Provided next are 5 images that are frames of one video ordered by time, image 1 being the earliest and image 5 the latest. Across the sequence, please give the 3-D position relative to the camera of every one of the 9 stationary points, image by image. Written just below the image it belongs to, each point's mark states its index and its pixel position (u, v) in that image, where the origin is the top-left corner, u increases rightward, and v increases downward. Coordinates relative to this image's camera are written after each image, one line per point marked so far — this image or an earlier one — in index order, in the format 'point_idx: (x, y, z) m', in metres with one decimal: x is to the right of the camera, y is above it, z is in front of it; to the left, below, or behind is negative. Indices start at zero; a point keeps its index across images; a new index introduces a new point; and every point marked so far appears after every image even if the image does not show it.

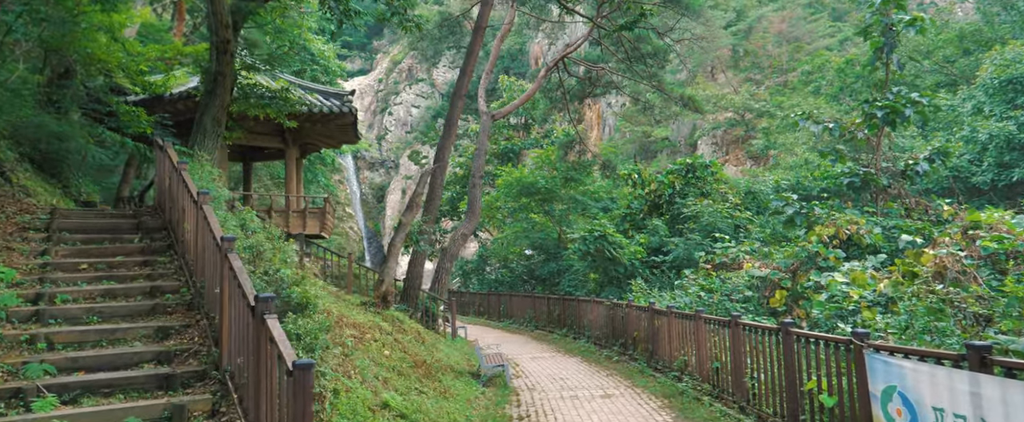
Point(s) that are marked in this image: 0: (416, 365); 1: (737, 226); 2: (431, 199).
0: (-1.1, -1.8, +7.7) m
1: (+4.7, -0.3, +13.8) m
2: (-1.6, +0.3, +13.4) m
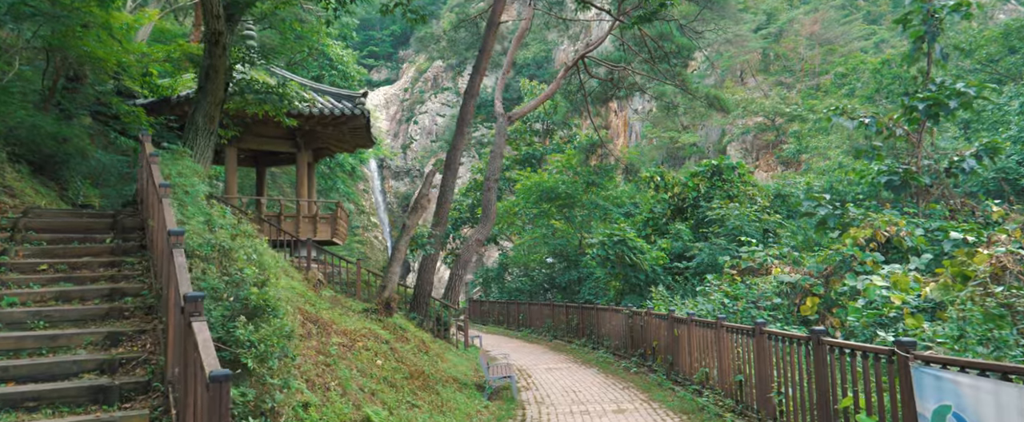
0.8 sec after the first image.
0: (-1.1, -1.8, +7.1) m
1: (+5.0, -0.4, +13.0) m
2: (-1.3, +0.2, +12.8) m
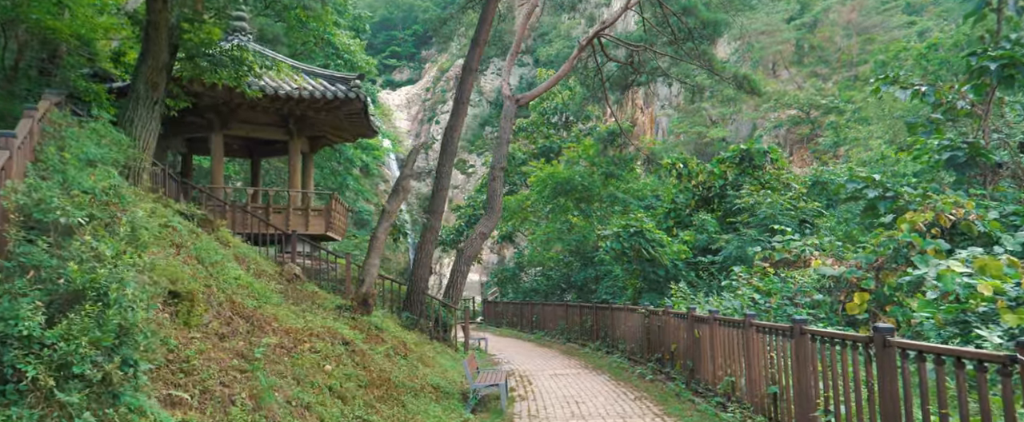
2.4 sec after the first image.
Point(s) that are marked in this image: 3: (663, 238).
0: (-1.3, -1.5, +5.9) m
1: (+5.0, -0.2, +11.5) m
2: (-1.3, +0.4, +11.6) m
3: (+2.7, -0.5, +11.8) m
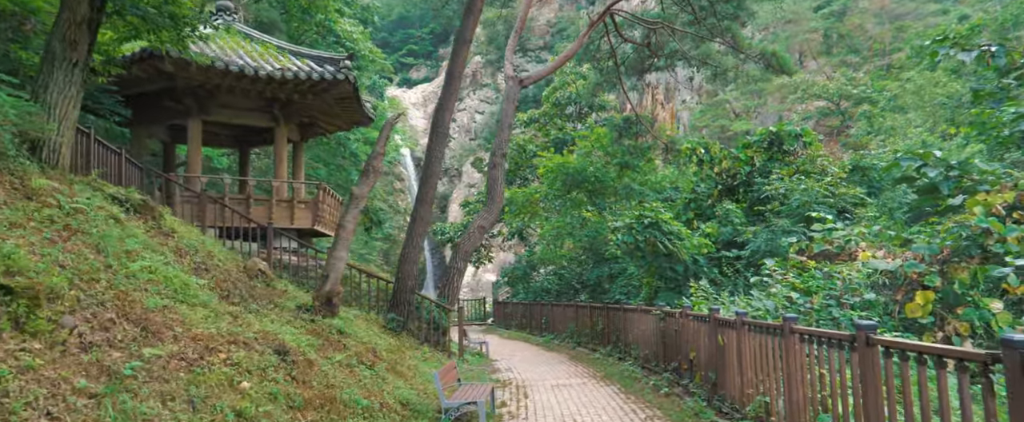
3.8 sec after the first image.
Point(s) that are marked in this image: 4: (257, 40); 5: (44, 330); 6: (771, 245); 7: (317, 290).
0: (-1.5, -1.4, +4.7) m
1: (+5.0, 0.0, +10.1) m
2: (-1.3, +0.6, +10.4) m
3: (+2.7, -0.3, +10.5) m
4: (-5.1, +3.4, +13.2) m
5: (-2.5, -0.6, +3.6) m
6: (+3.9, -0.5, +10.0) m
7: (-2.2, -0.9, +7.4) m
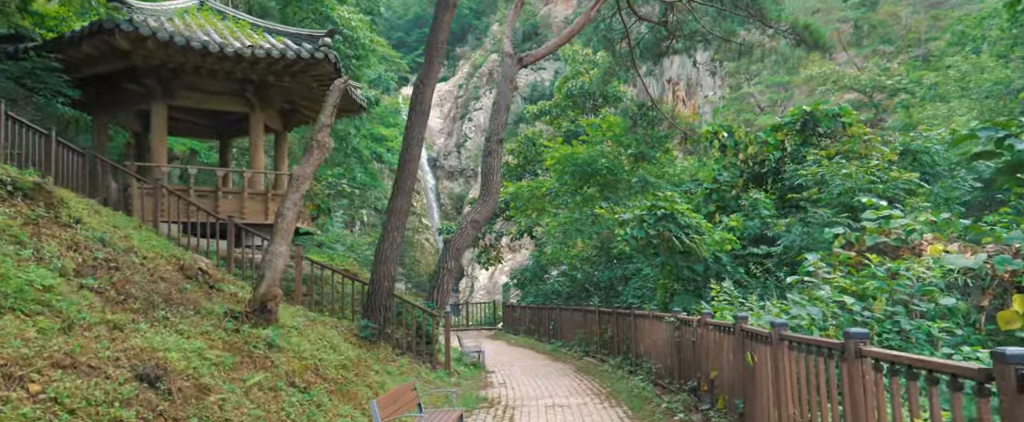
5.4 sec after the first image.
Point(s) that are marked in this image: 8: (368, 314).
0: (-1.7, -1.2, +3.4) m
1: (+4.9, +0.2, +8.6) m
2: (-1.4, +0.7, +9.1) m
3: (+2.6, -0.2, +9.0) m
4: (-5.1, +3.5, +12.0) m
5: (-2.8, -0.5, +2.3) m
6: (+3.8, -0.4, +8.5) m
7: (-2.4, -0.7, +6.1) m
8: (-2.0, -1.4, +9.1) m
